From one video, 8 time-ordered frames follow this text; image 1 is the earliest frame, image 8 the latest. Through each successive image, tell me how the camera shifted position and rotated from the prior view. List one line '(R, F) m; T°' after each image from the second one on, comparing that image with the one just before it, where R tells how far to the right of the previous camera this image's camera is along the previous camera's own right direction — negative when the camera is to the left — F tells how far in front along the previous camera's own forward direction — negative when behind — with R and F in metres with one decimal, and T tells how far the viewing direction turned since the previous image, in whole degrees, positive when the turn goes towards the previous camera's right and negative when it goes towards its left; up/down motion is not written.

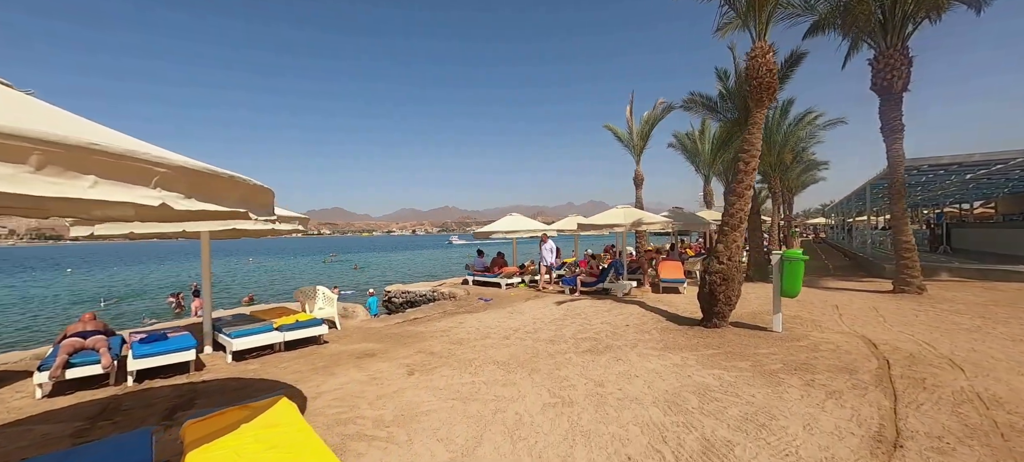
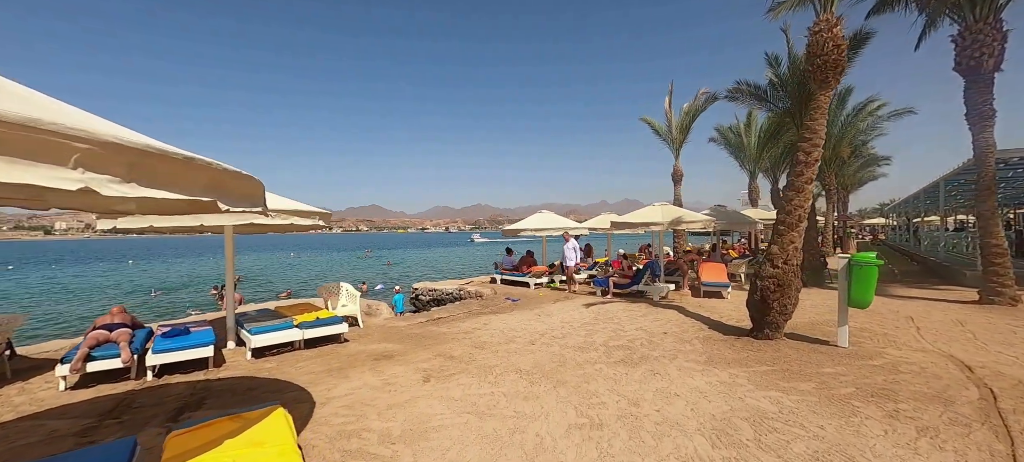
(+0.1, +0.5) m; -5°
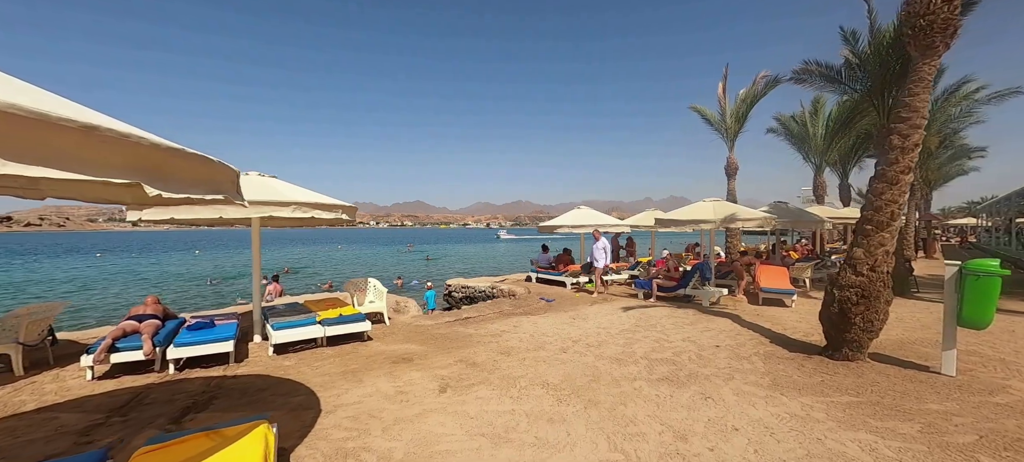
(+0.1, +0.6) m; -6°
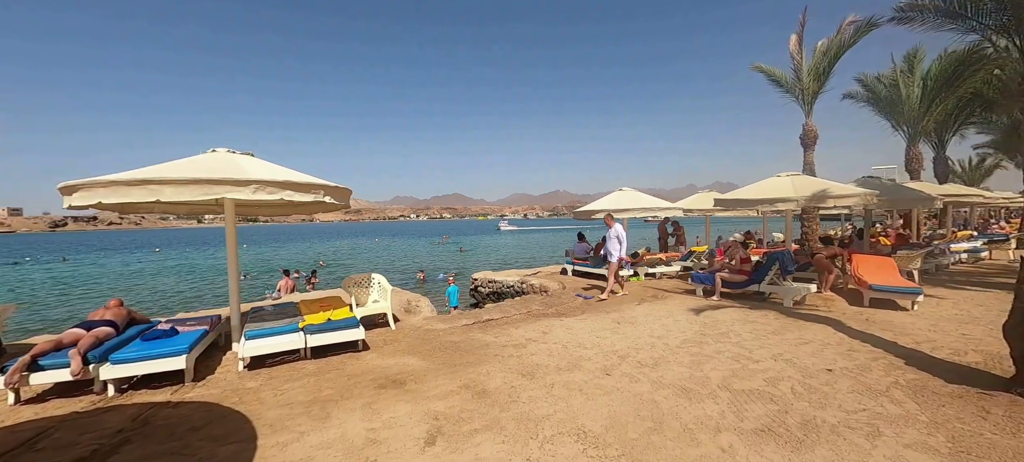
(+0.2, +1.5) m; -6°
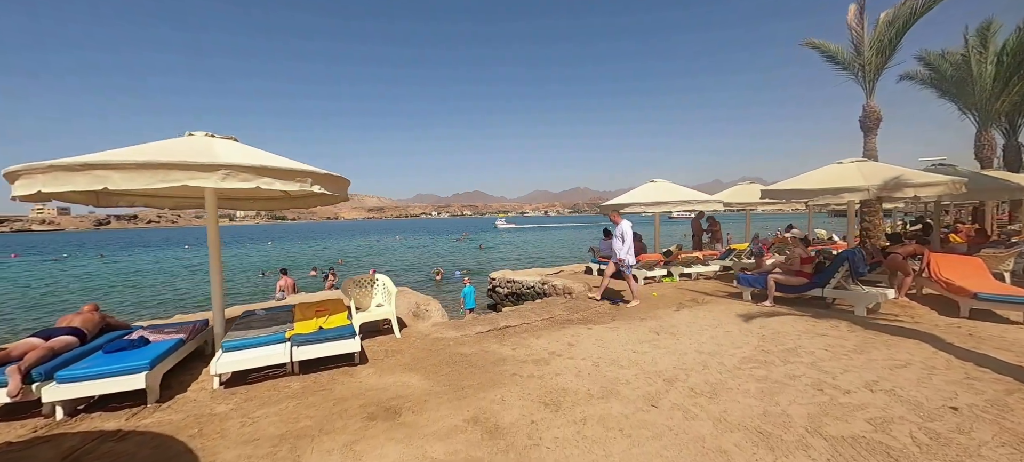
(0.0, +0.9) m; -3°
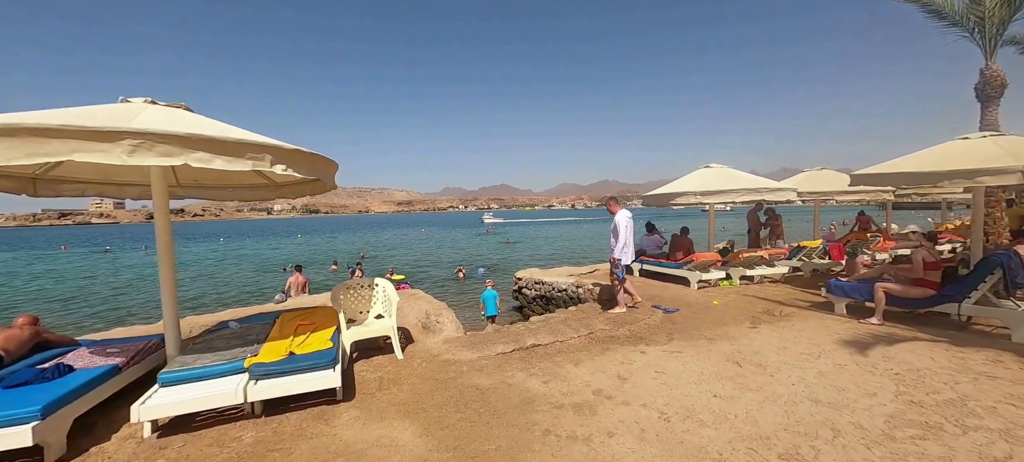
(0.0, +1.3) m; -4°
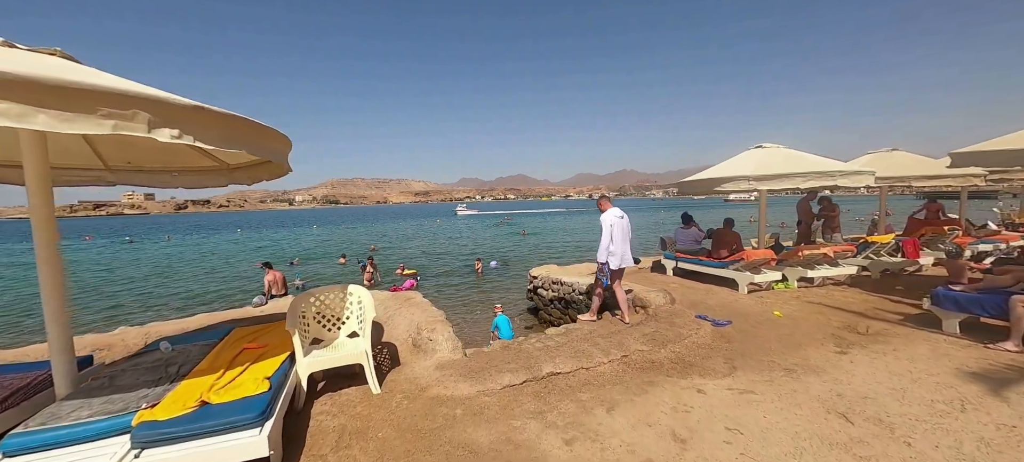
(+0.1, +1.2) m; -3°
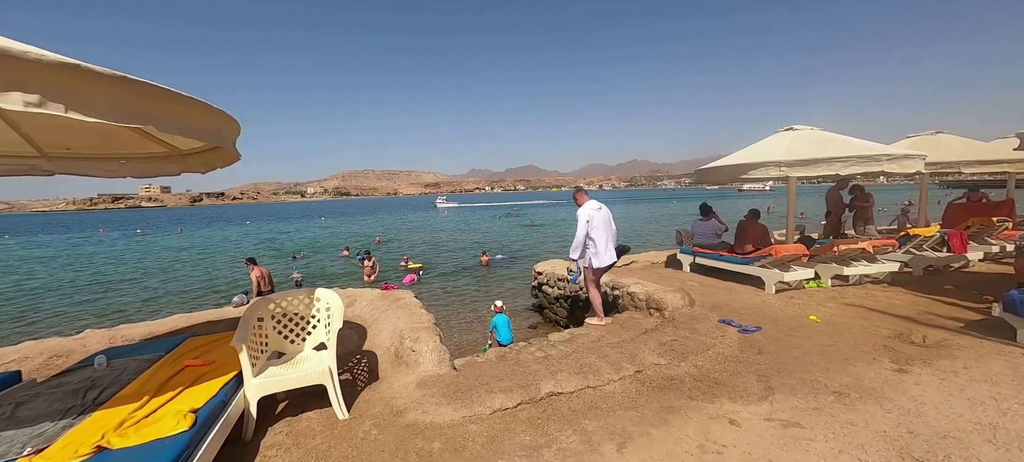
(+0.1, +0.6) m; -1°
